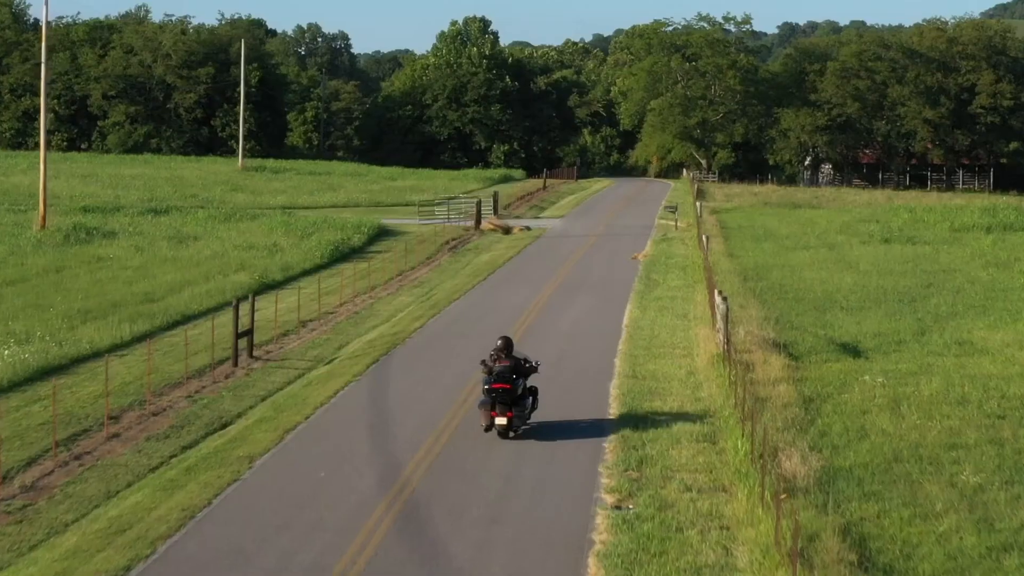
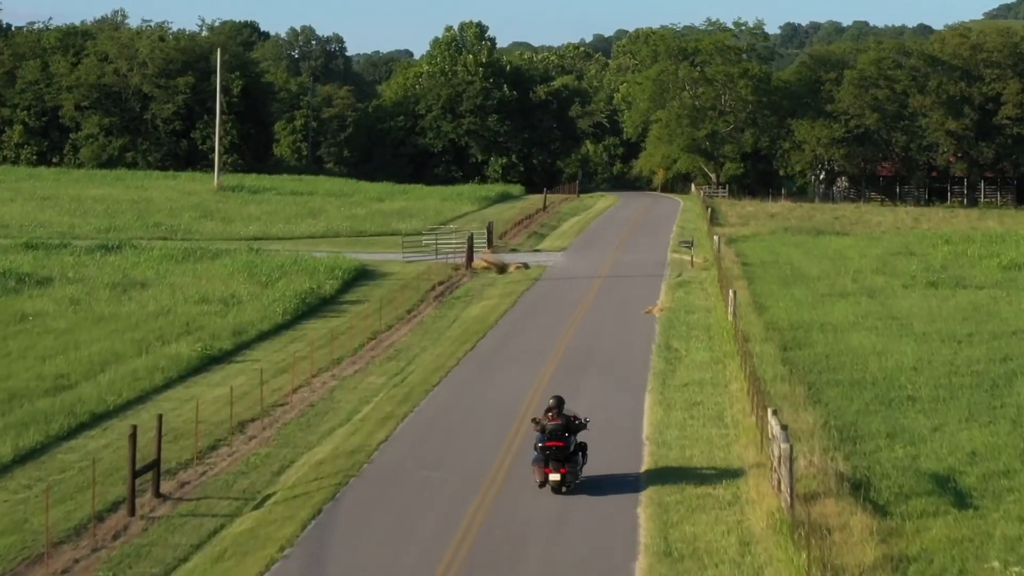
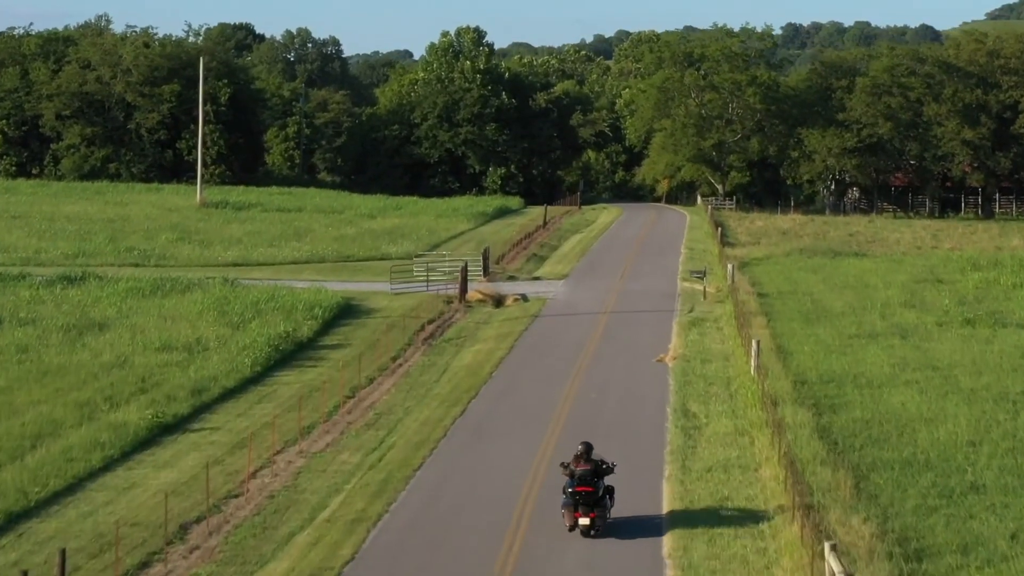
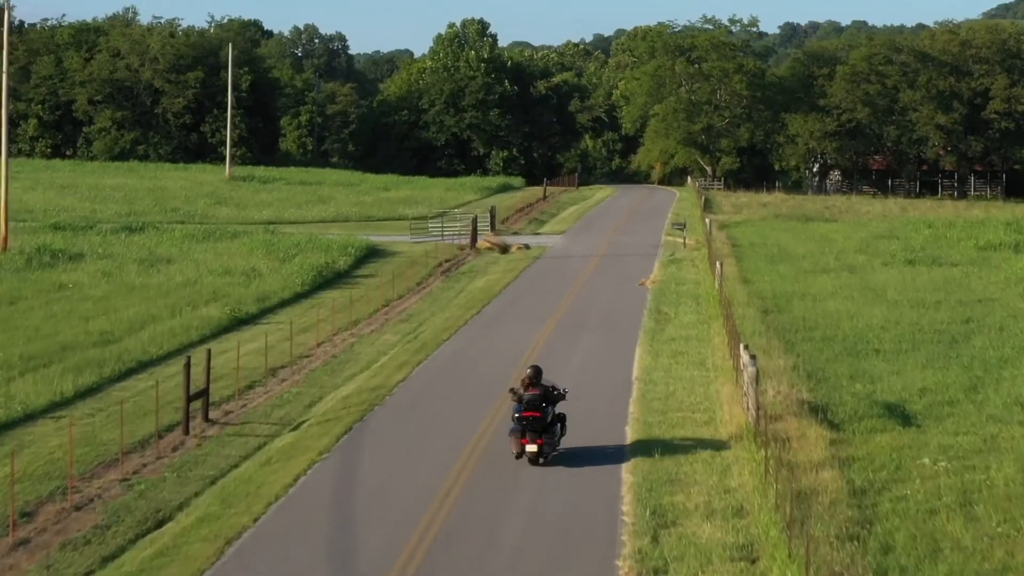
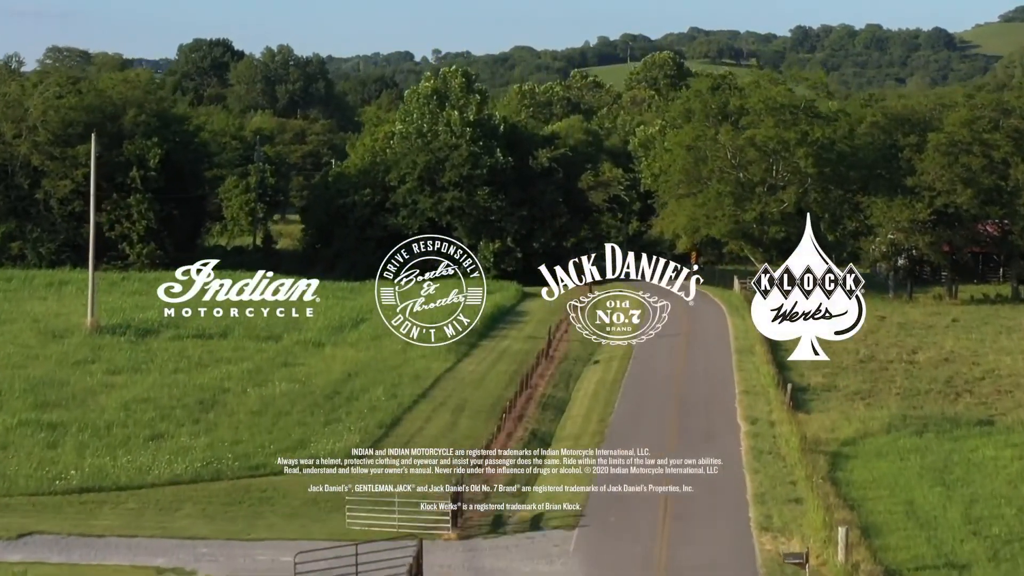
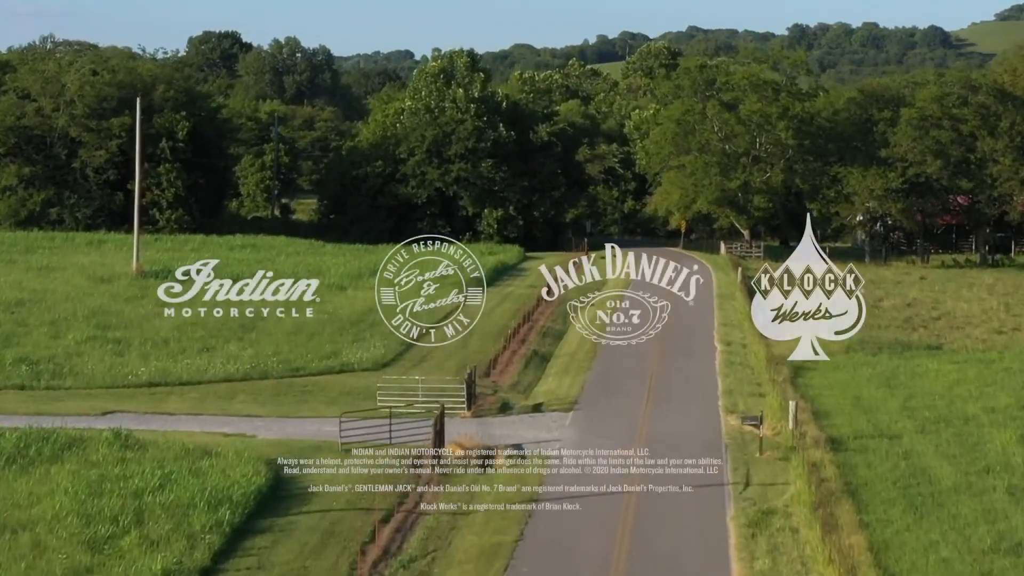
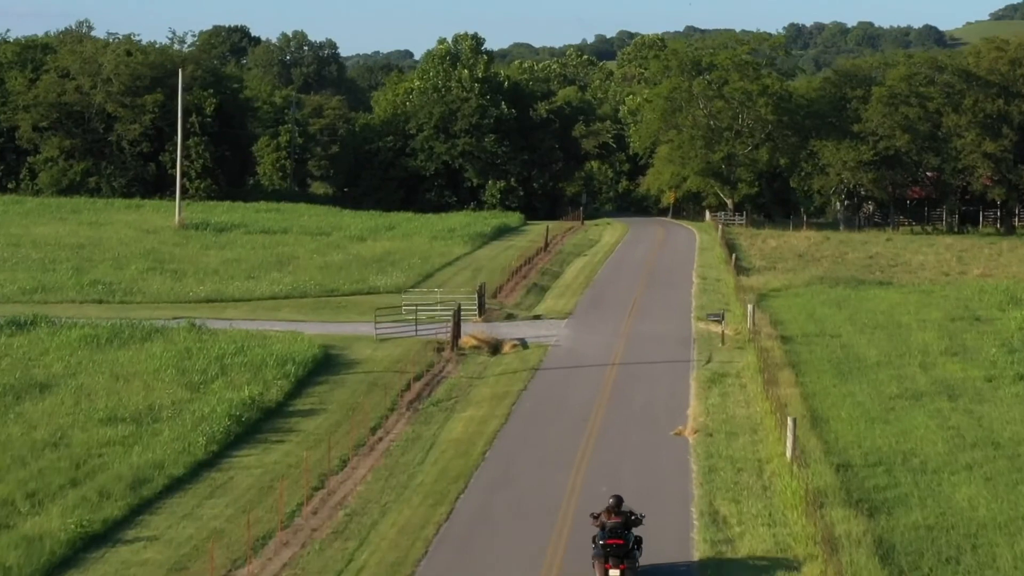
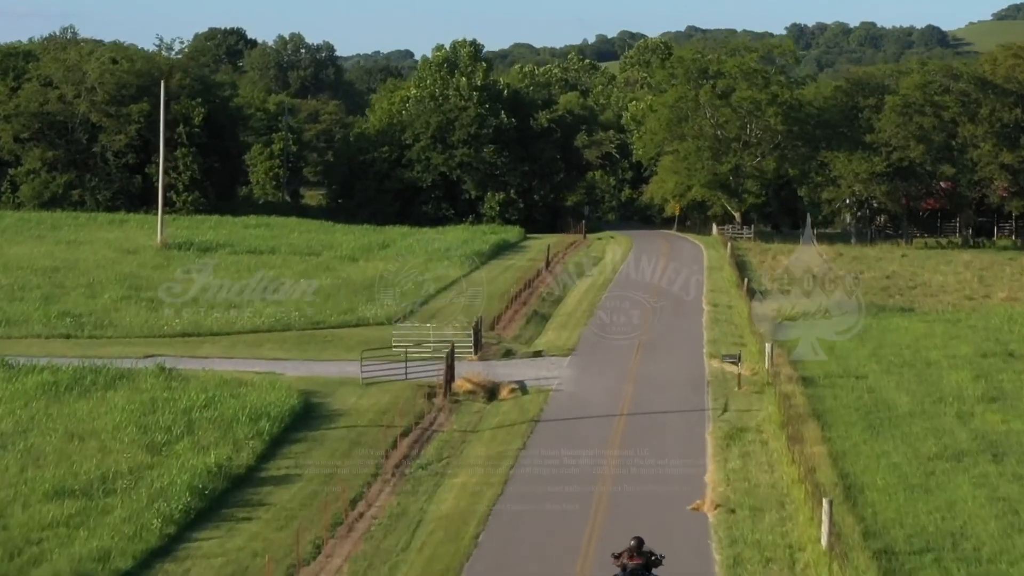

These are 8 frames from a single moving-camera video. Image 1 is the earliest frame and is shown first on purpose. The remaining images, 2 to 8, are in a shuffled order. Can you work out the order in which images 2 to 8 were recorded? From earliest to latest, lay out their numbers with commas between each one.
4, 2, 3, 7, 8, 6, 5
